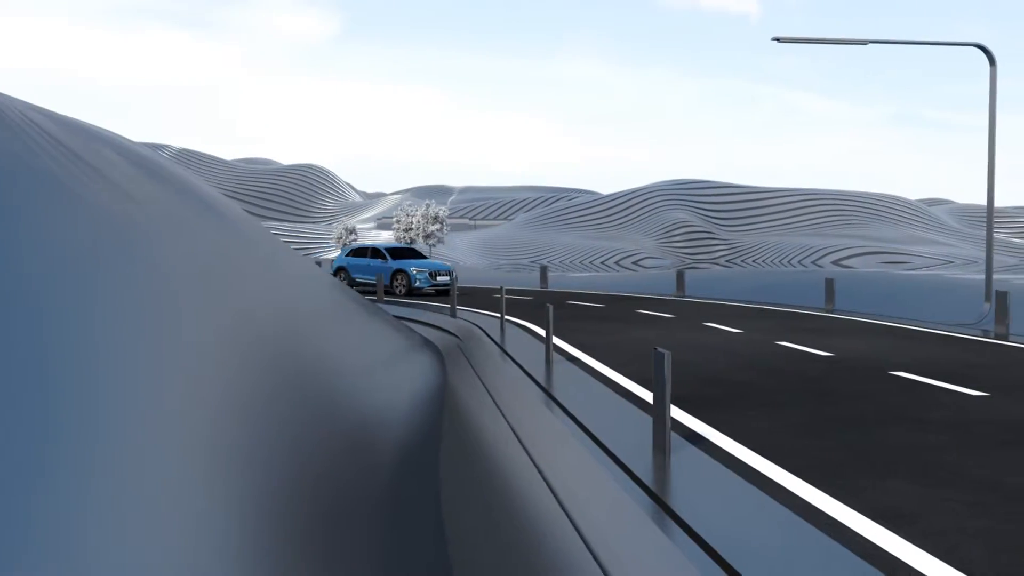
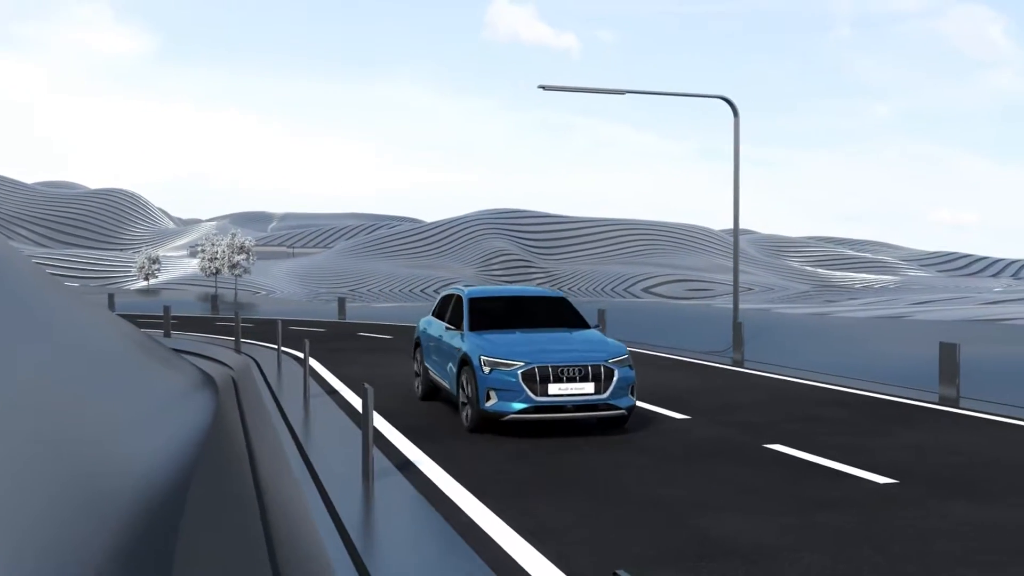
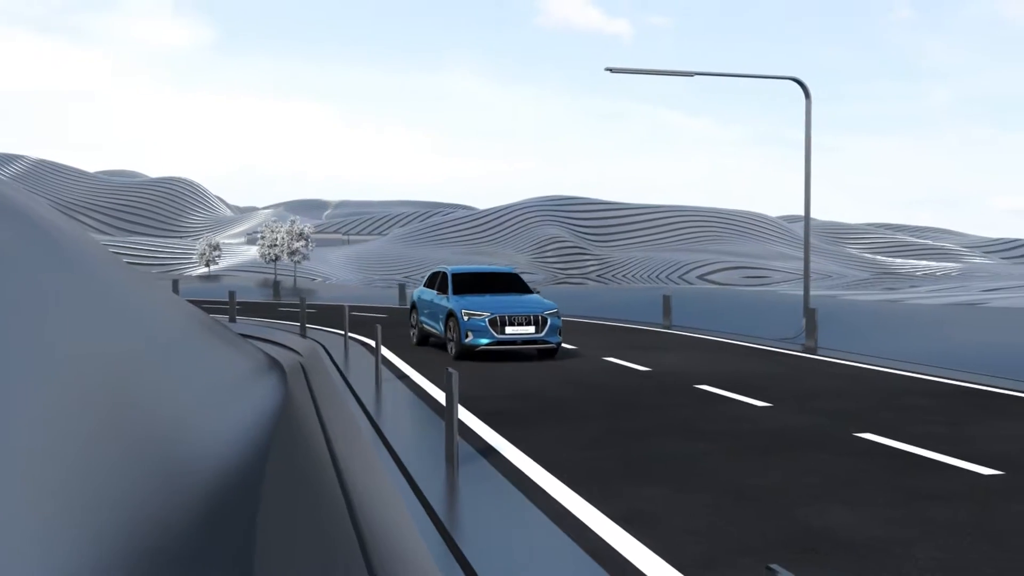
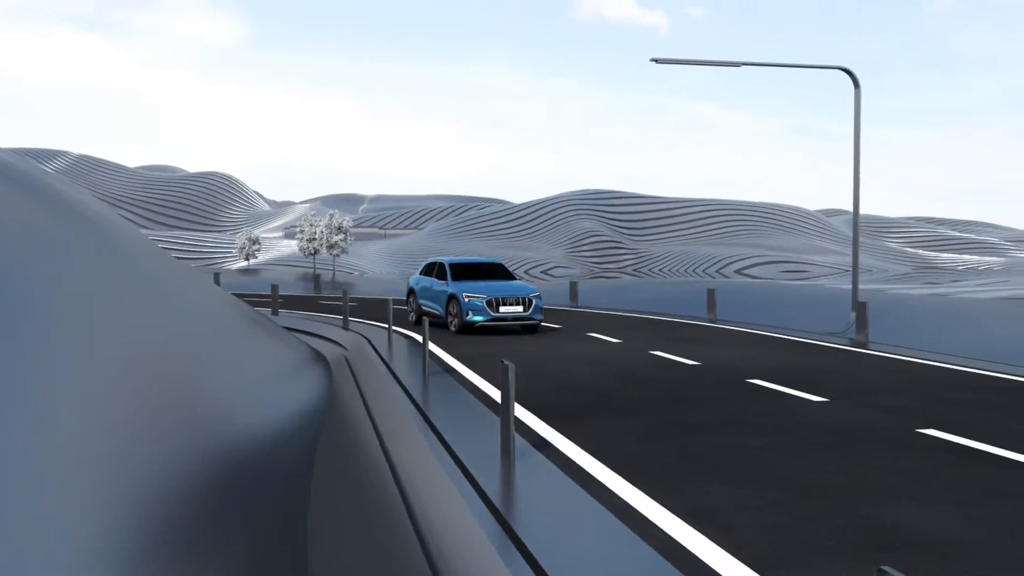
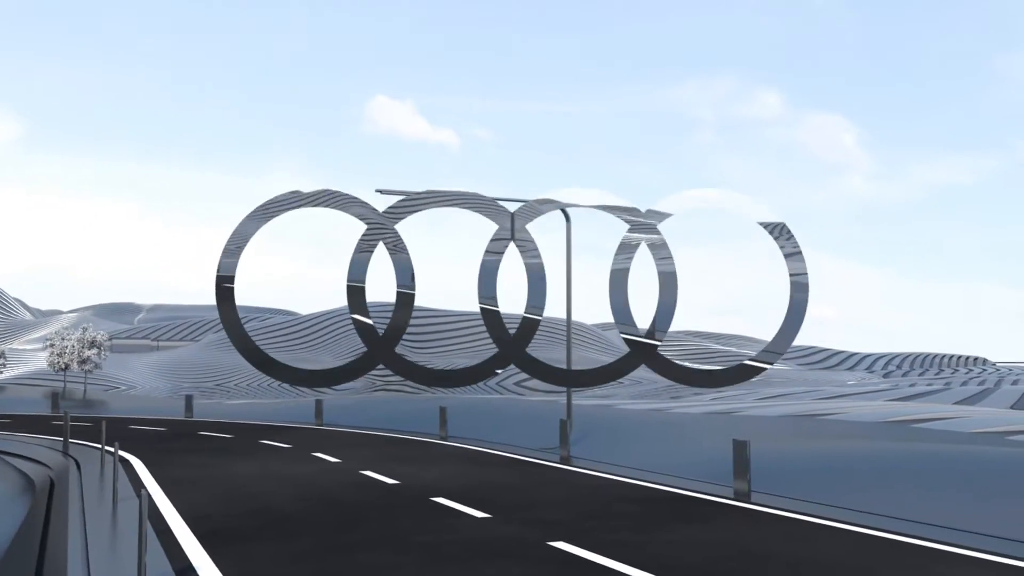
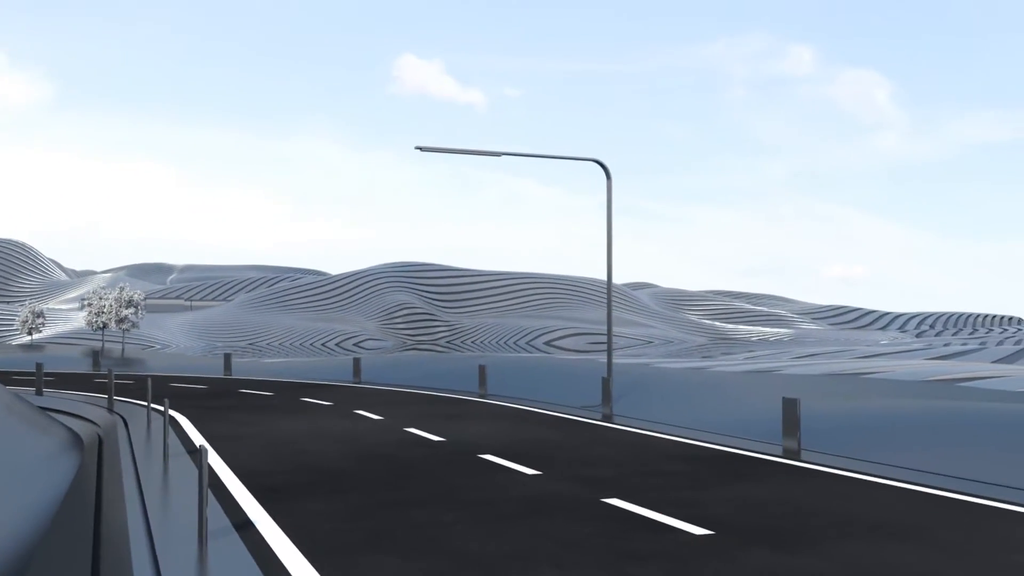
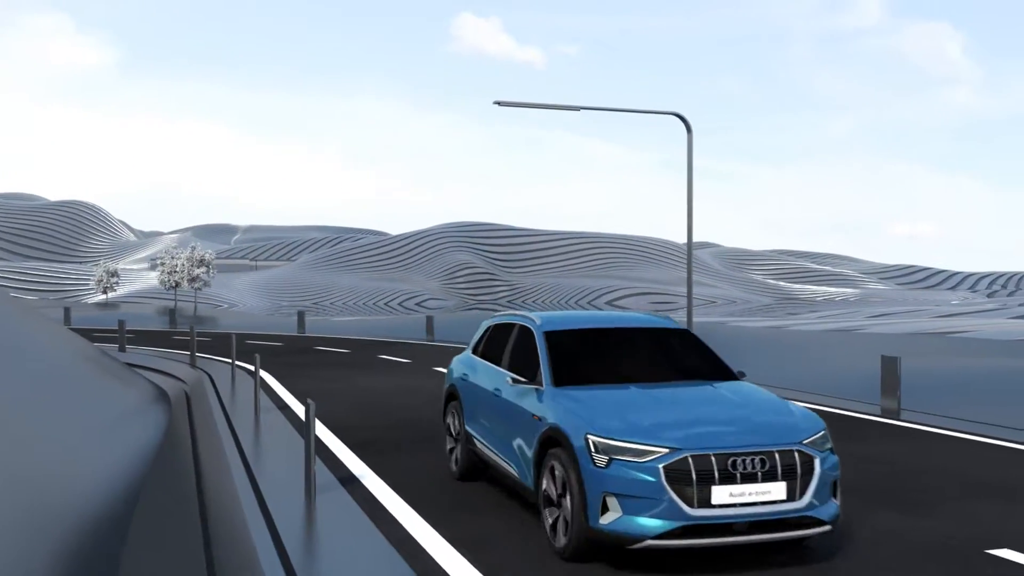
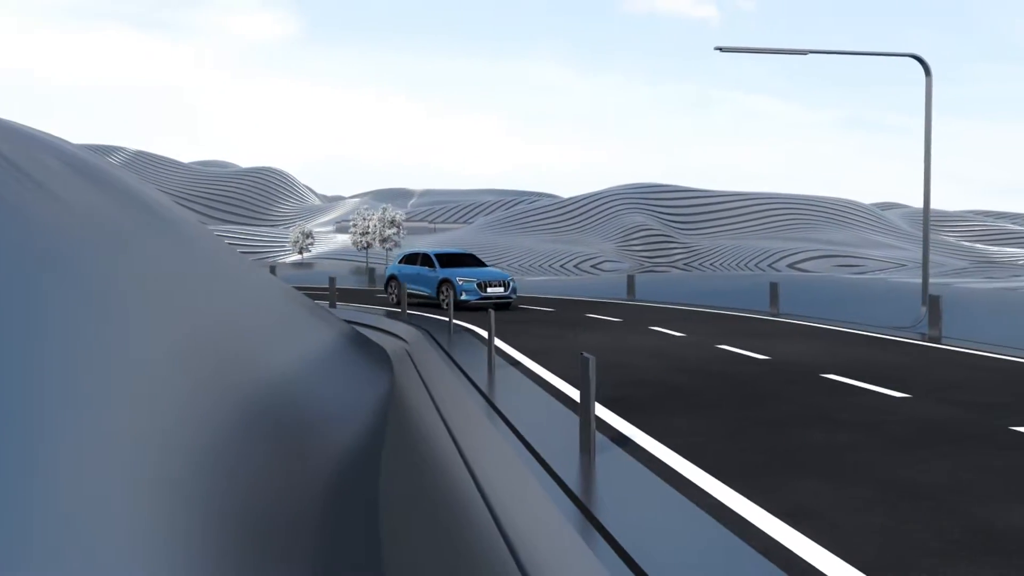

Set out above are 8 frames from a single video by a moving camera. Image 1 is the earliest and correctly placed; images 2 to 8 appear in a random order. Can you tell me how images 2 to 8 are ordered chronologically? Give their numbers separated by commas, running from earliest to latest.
8, 4, 3, 2, 7, 6, 5
